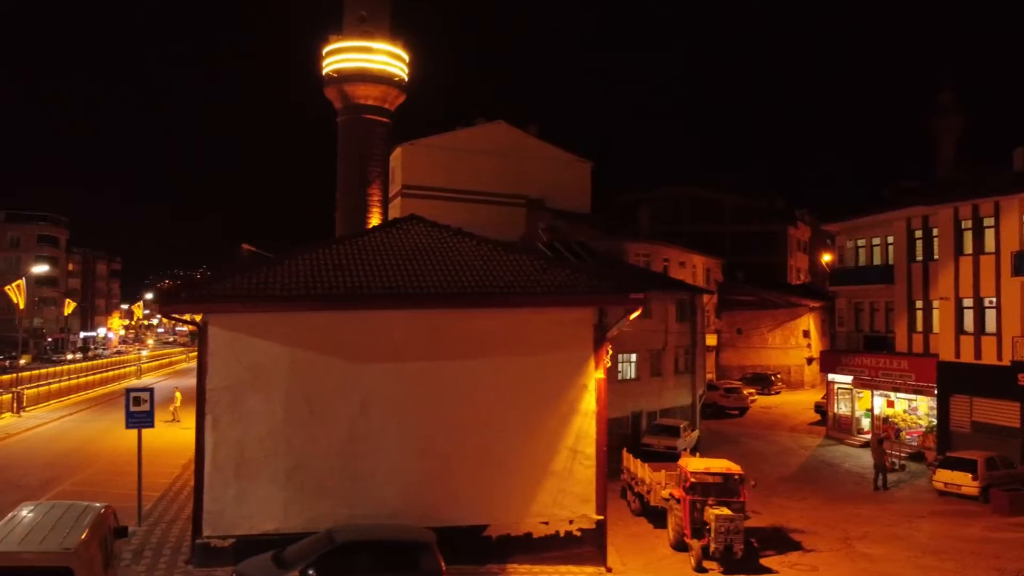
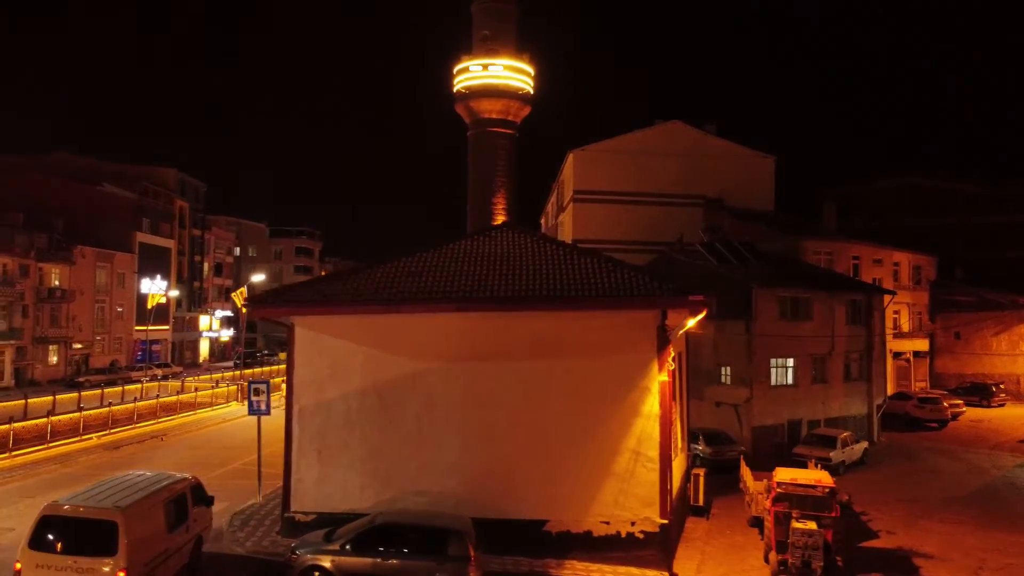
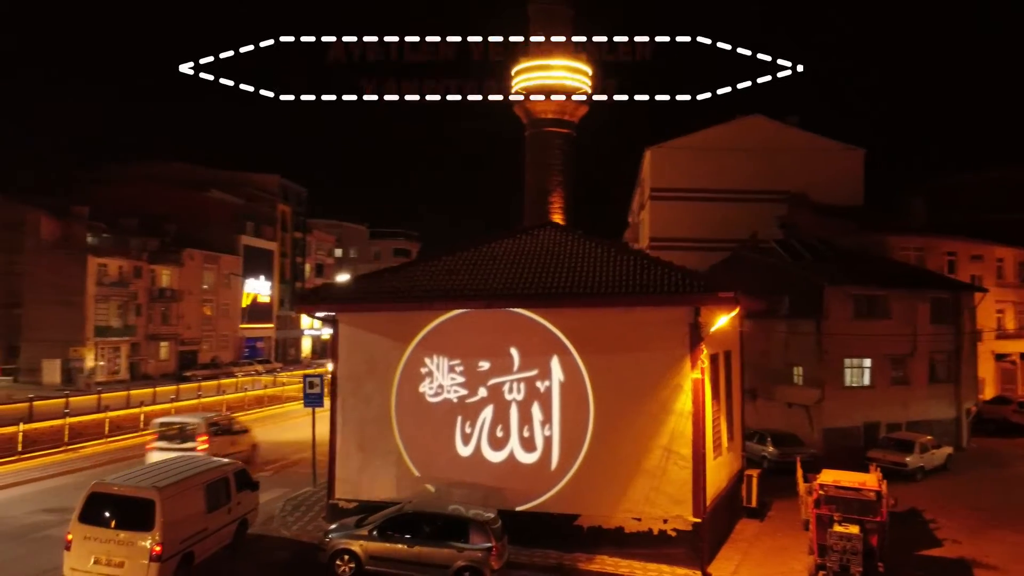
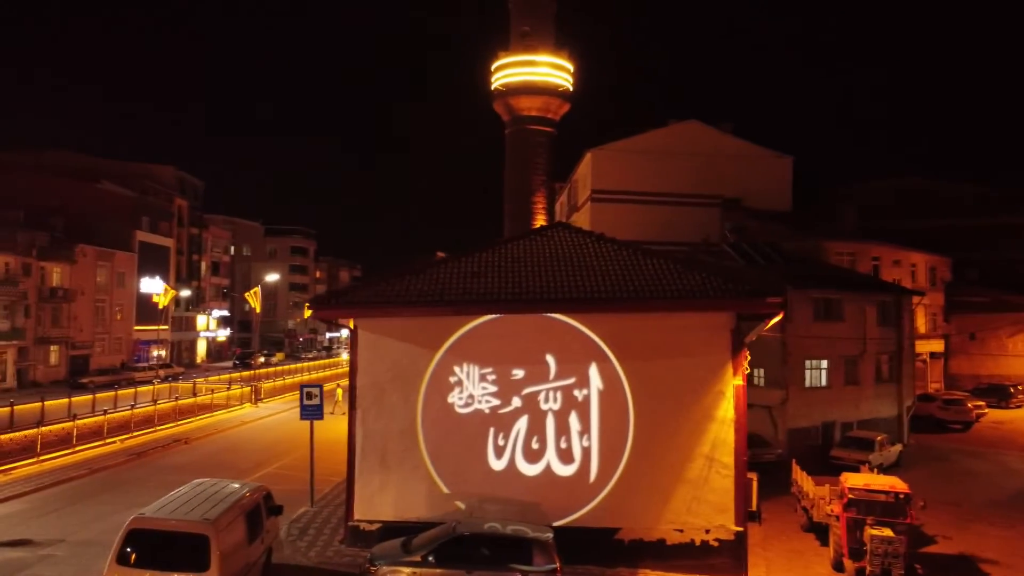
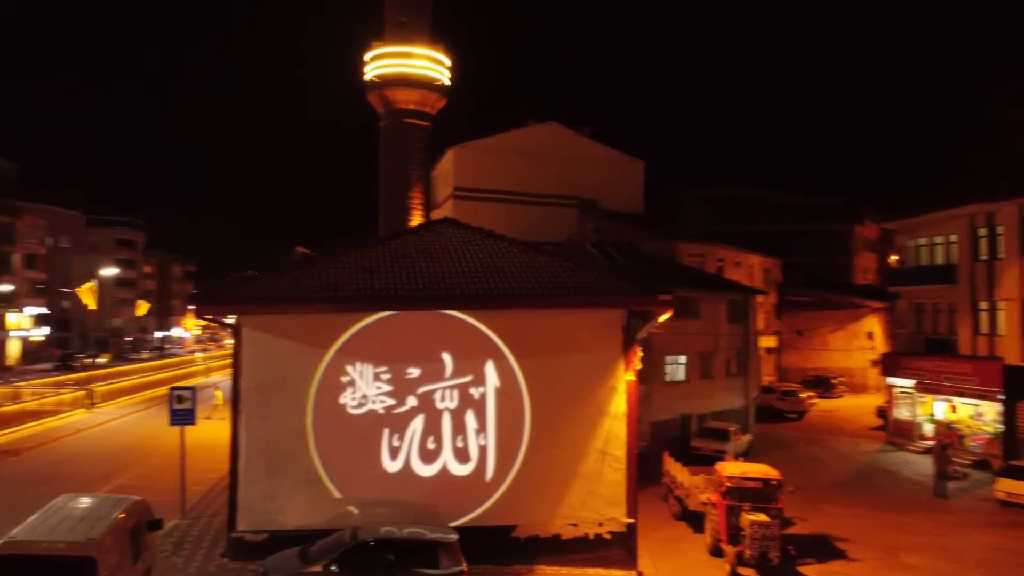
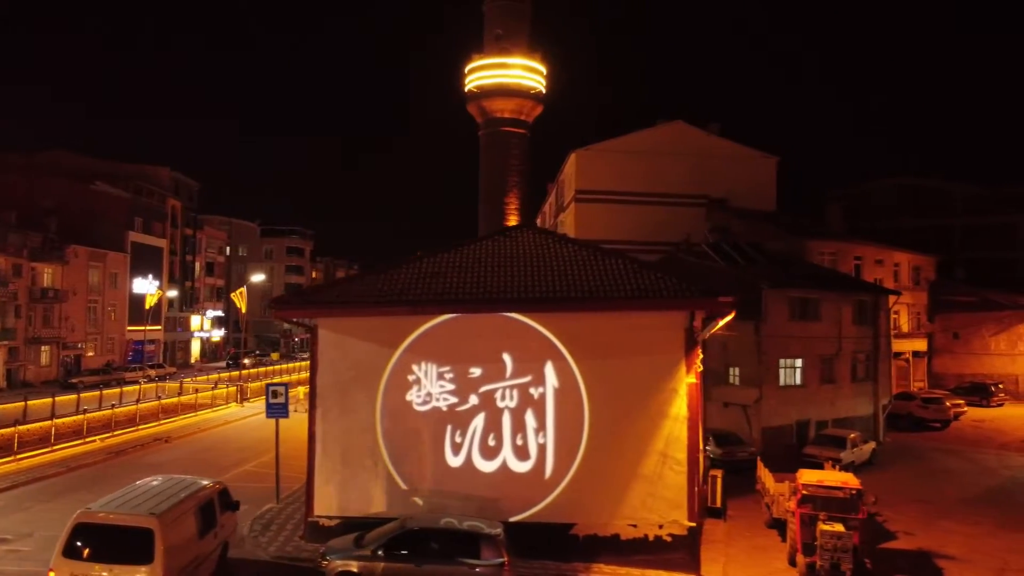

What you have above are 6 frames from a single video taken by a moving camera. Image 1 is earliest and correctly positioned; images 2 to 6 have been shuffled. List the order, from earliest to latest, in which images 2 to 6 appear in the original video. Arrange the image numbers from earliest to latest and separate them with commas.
5, 4, 6, 2, 3
